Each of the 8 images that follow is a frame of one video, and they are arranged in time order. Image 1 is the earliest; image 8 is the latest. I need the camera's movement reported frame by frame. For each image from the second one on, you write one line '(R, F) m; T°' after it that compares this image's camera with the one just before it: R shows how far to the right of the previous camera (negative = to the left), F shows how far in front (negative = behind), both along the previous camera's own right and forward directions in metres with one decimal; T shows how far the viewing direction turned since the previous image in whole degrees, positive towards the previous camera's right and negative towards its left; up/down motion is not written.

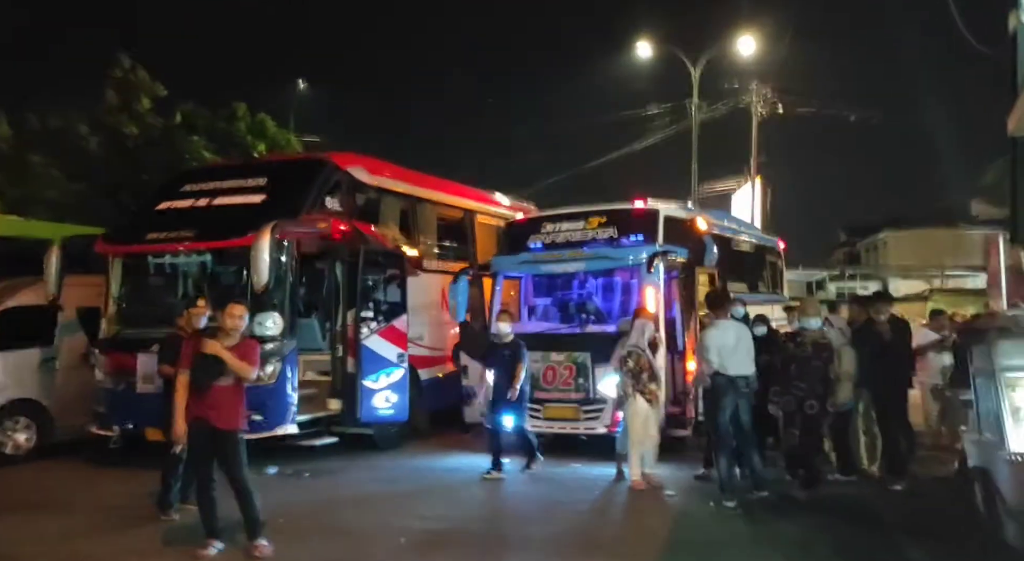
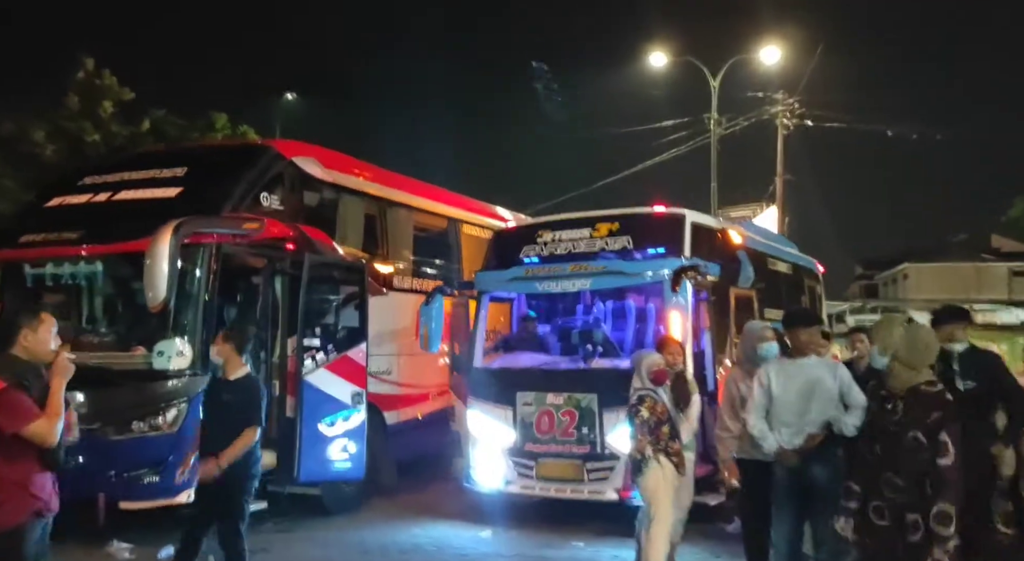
(+0.2, +2.4) m; -1°
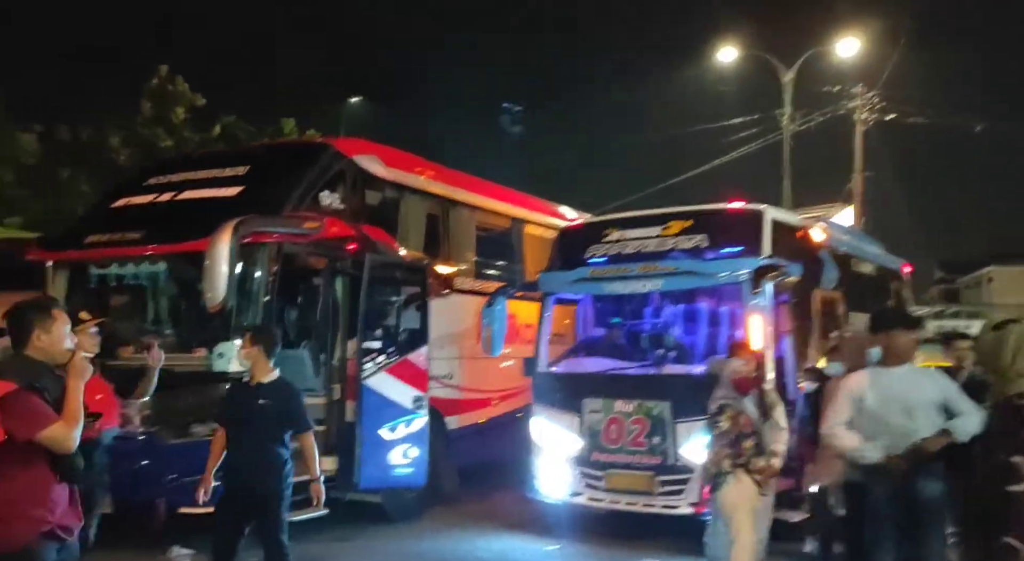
(0.0, +0.3) m; -4°
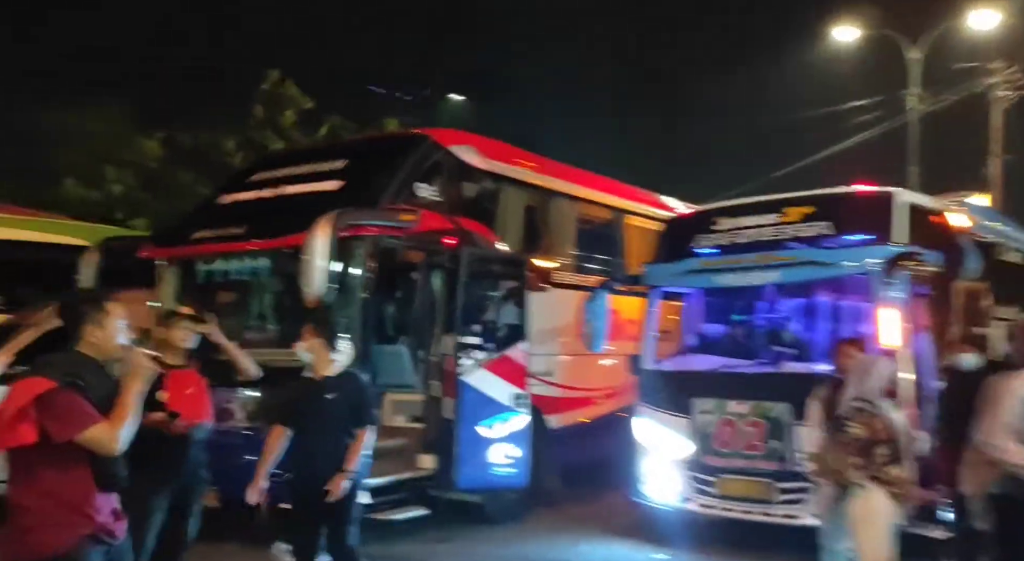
(0.0, +0.3) m; -6°
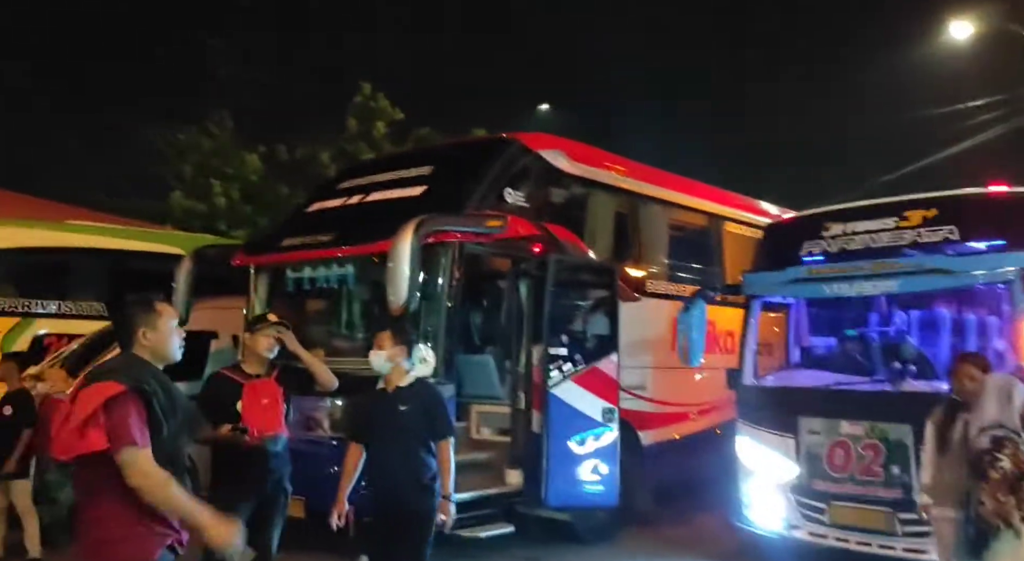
(0.0, +0.3) m; -5°
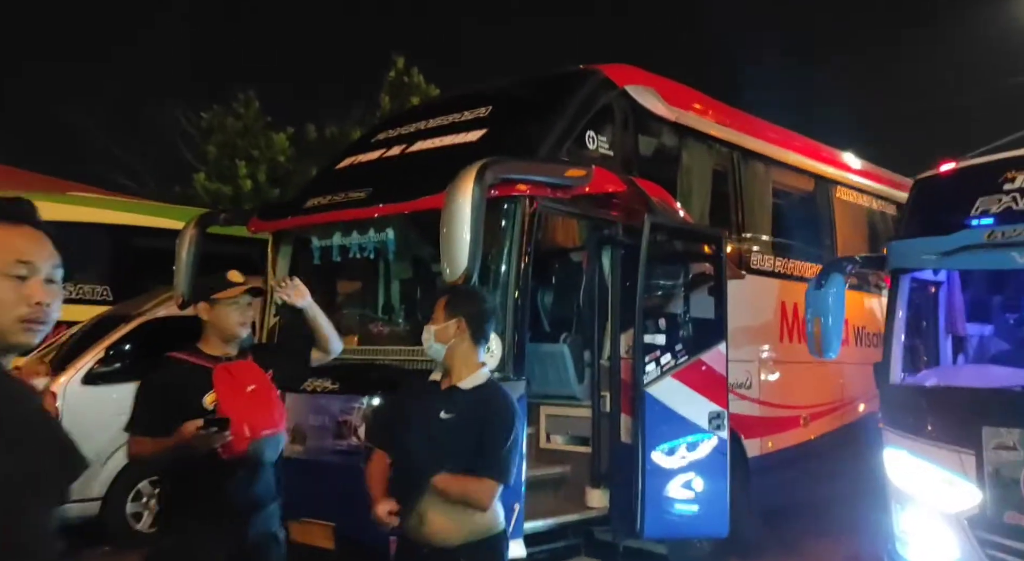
(-0.3, +1.7) m; -2°
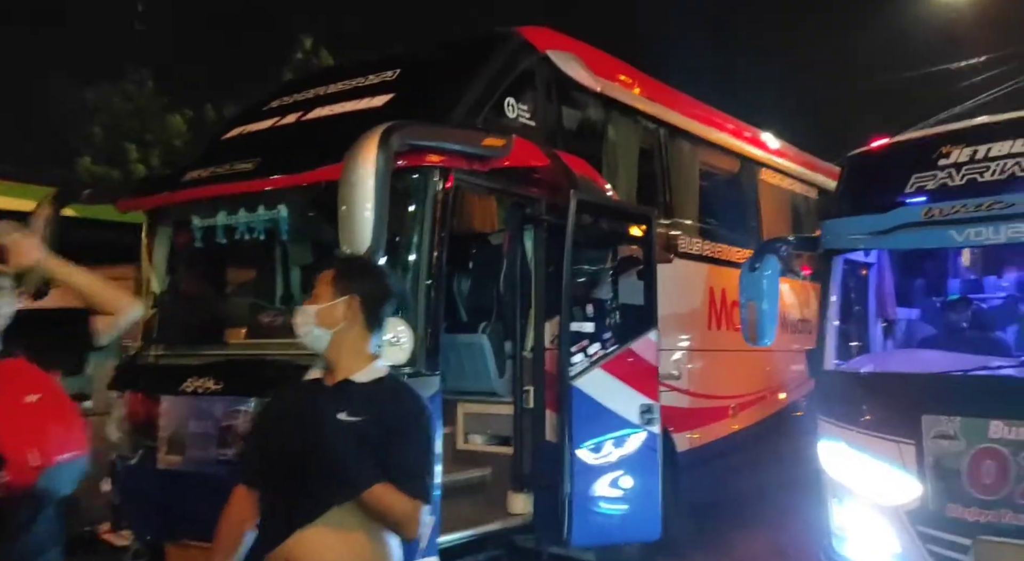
(0.0, +0.6) m; +5°
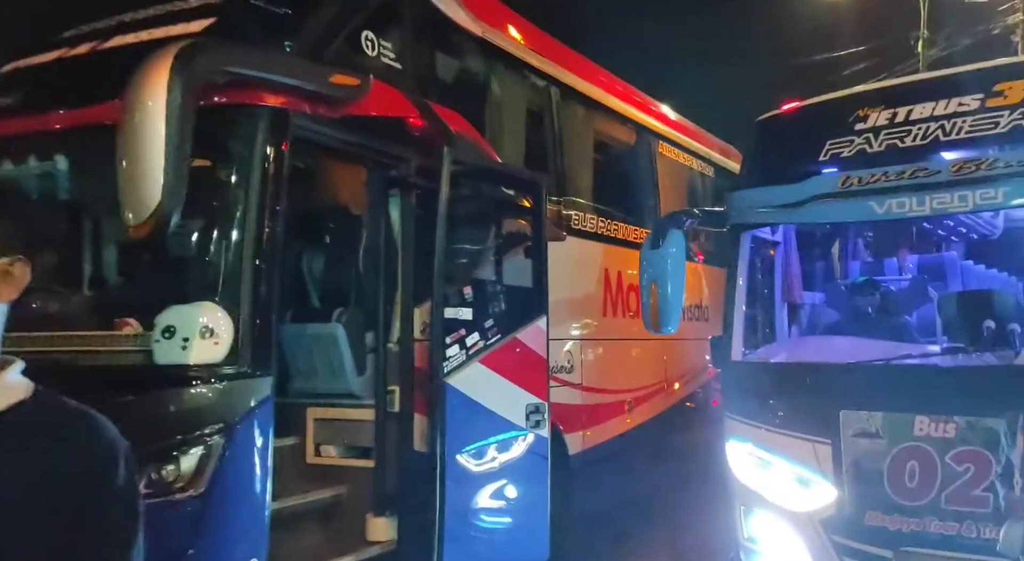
(+0.1, +0.9) m; +7°
